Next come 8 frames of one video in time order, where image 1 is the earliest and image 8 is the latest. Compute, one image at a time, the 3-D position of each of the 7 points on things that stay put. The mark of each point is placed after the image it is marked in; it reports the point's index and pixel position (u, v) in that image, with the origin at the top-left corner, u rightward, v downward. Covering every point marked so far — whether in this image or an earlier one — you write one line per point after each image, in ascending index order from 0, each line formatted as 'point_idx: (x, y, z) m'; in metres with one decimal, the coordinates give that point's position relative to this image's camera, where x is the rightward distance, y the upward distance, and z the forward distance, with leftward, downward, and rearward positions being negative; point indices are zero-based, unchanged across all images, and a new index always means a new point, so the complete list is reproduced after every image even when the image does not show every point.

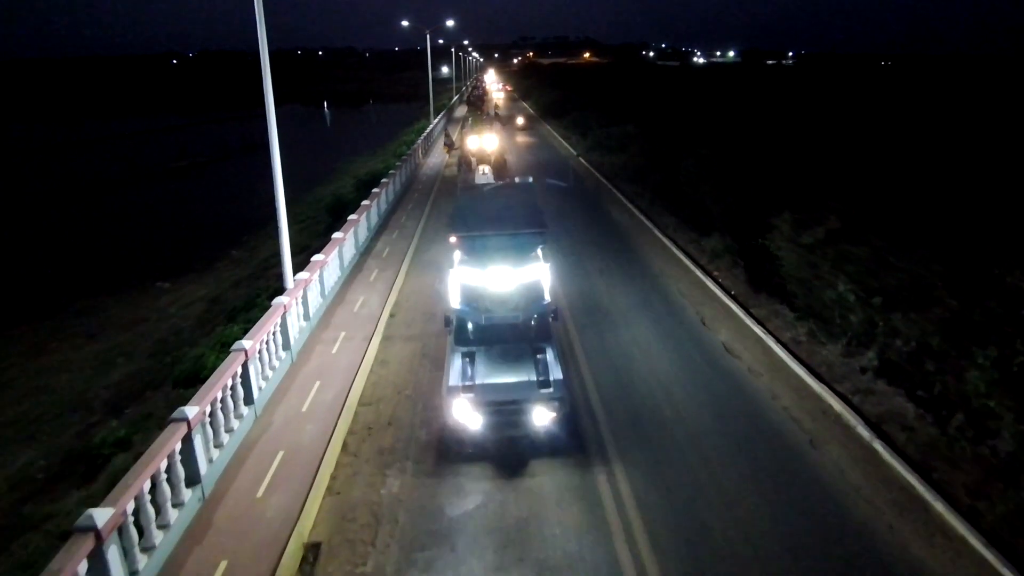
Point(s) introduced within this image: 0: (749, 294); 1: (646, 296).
0: (+11.8, -0.3, +16.7) m
1: (+6.6, -0.4, +16.5) m
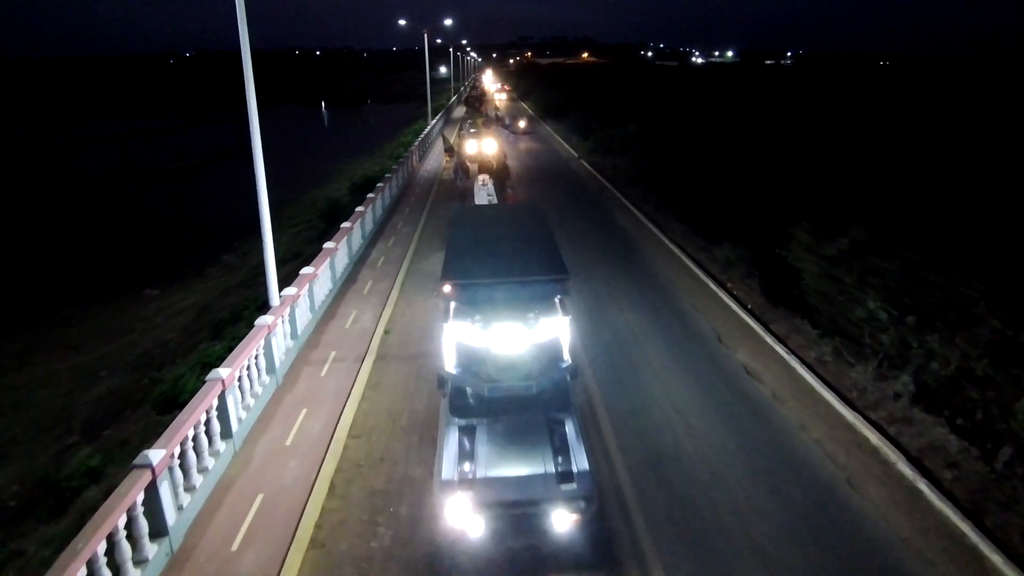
0: (+11.9, -0.9, +15.6) m
1: (+6.7, -1.1, +15.5) m
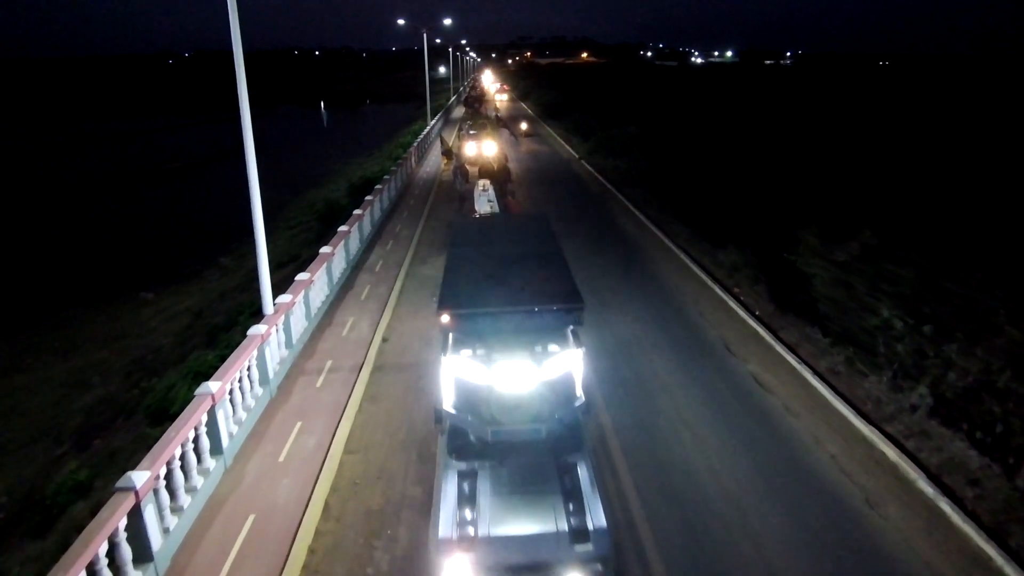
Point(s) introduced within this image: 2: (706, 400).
0: (+12.0, -1.2, +15.2) m
1: (+6.8, -1.4, +15.1) m
2: (+6.9, -3.9, +11.8) m
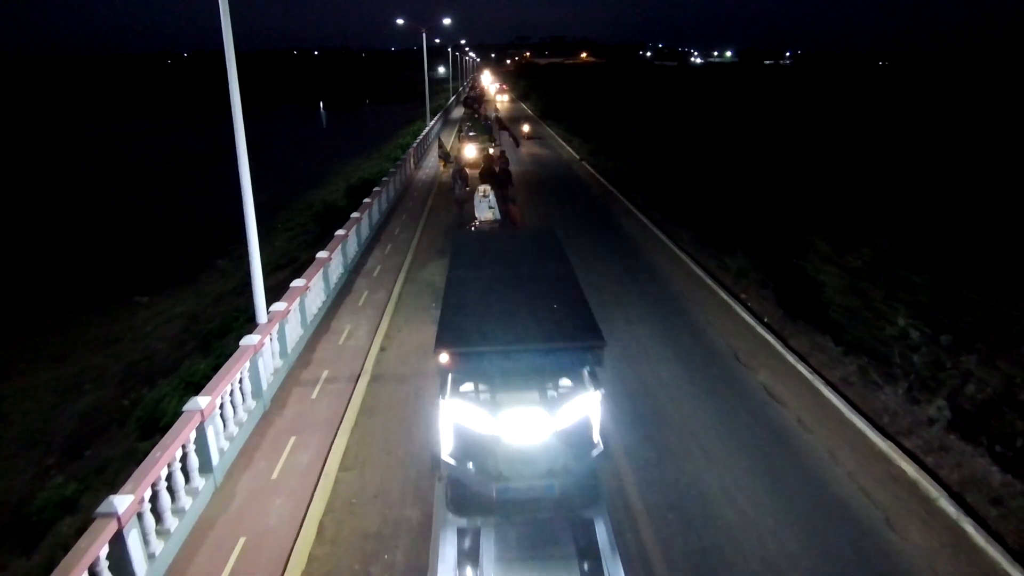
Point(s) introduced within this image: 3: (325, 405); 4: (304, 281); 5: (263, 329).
0: (+12.0, -1.5, +14.8) m
1: (+6.9, -1.7, +14.6) m
2: (+7.0, -4.2, +11.4) m
3: (-6.7, -4.2, +12.0) m
4: (-9.2, +0.3, +14.8) m
5: (-9.1, -1.5, +12.2) m
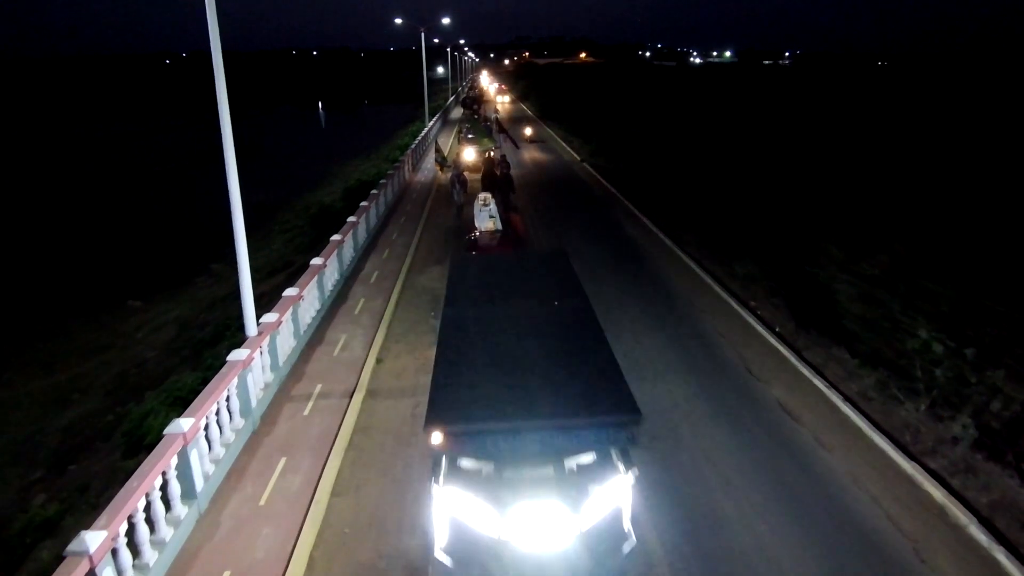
0: (+12.1, -1.9, +14.3) m
1: (+6.9, -2.1, +14.1) m
2: (+7.0, -4.6, +10.8) m
3: (-6.7, -4.6, +11.4) m
4: (-9.2, -0.1, +14.2) m
5: (-9.0, -1.9, +11.6) m
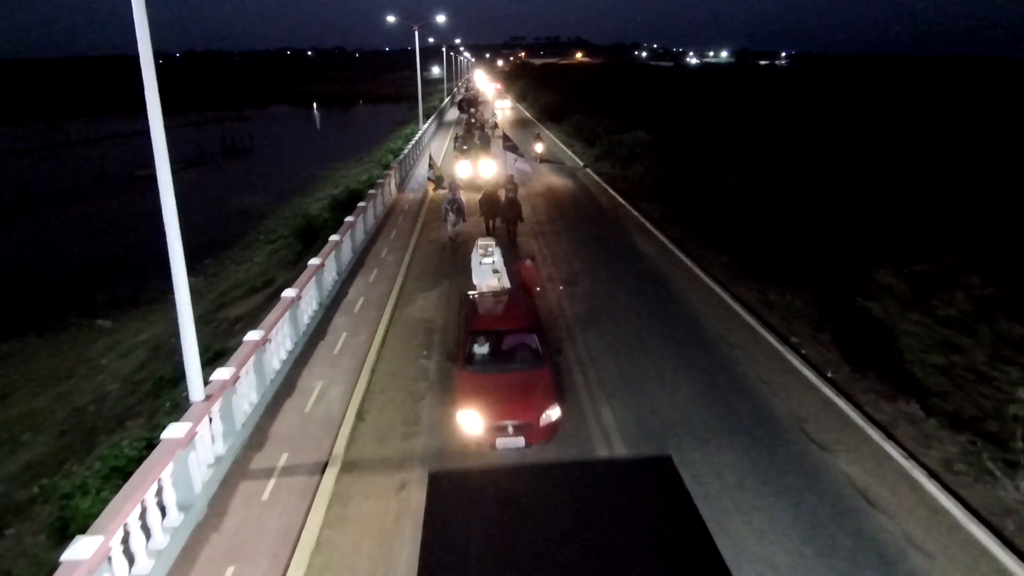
0: (+12.3, -3.3, +12.1) m
1: (+7.2, -3.5, +11.9) m
2: (+7.3, -6.0, +8.6) m
3: (-6.4, -6.1, +9.2) m
4: (-8.9, -1.6, +11.9) m
5: (-8.8, -3.4, +9.3) m
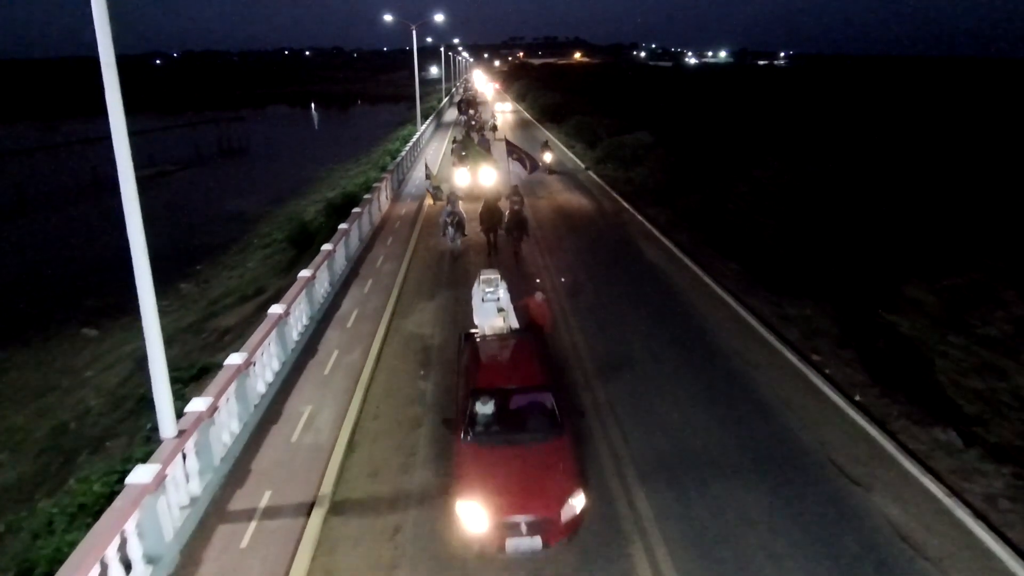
0: (+12.5, -3.8, +11.3) m
1: (+7.3, -4.1, +11.0) m
2: (+7.5, -6.6, +7.8) m
3: (-6.3, -6.7, +8.3) m
4: (-8.8, -2.2, +10.9) m
5: (-8.6, -4.0, +8.4) m
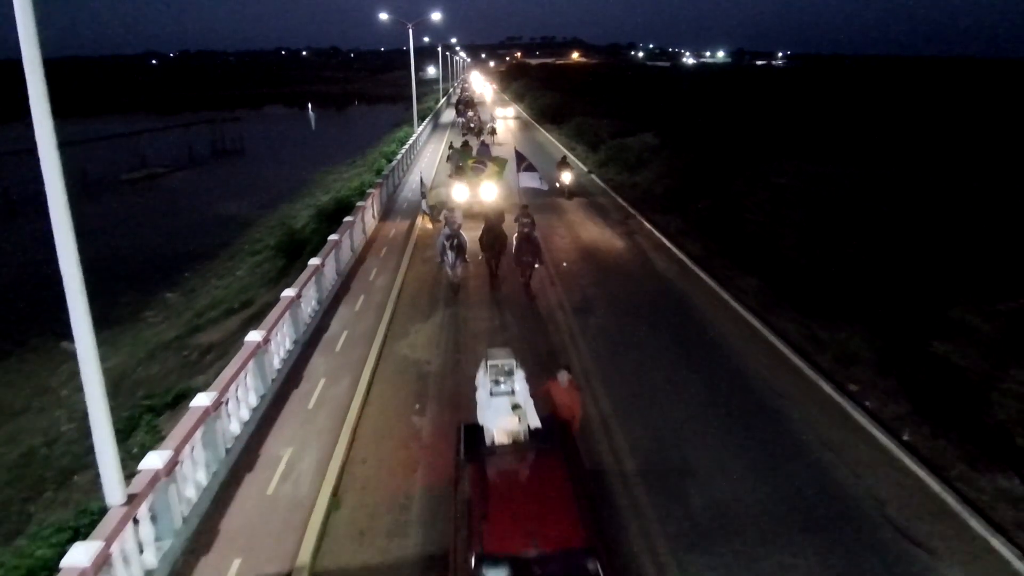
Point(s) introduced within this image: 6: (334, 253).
0: (+12.7, -4.6, +10.0) m
1: (+7.5, -4.9, +9.8) m
2: (+7.7, -7.4, +6.5) m
3: (-6.0, -7.6, +6.9) m
4: (-8.6, -3.1, +9.6) m
5: (-8.4, -4.9, +7.0) m
6: (-9.1, +1.8, +17.3) m
